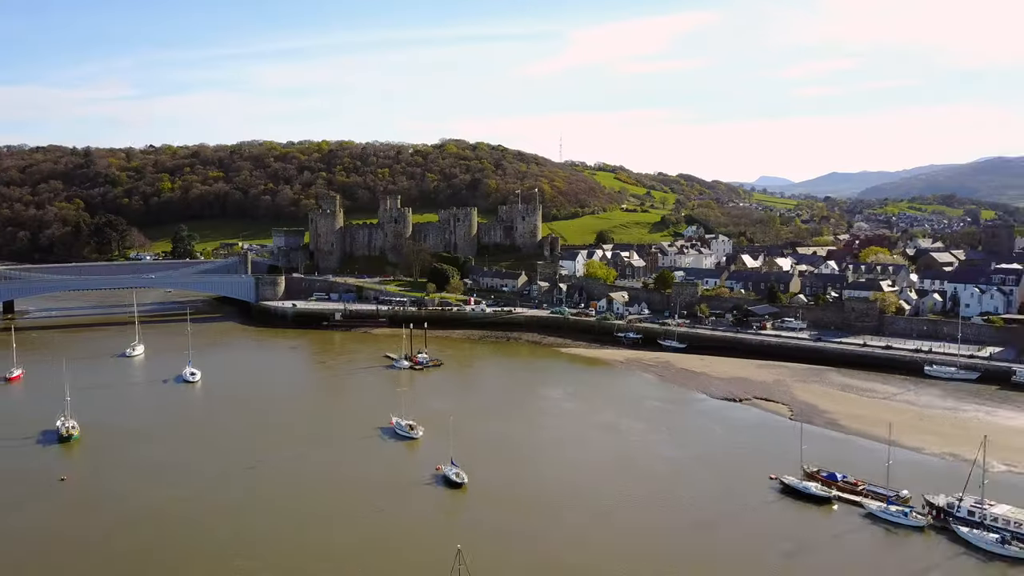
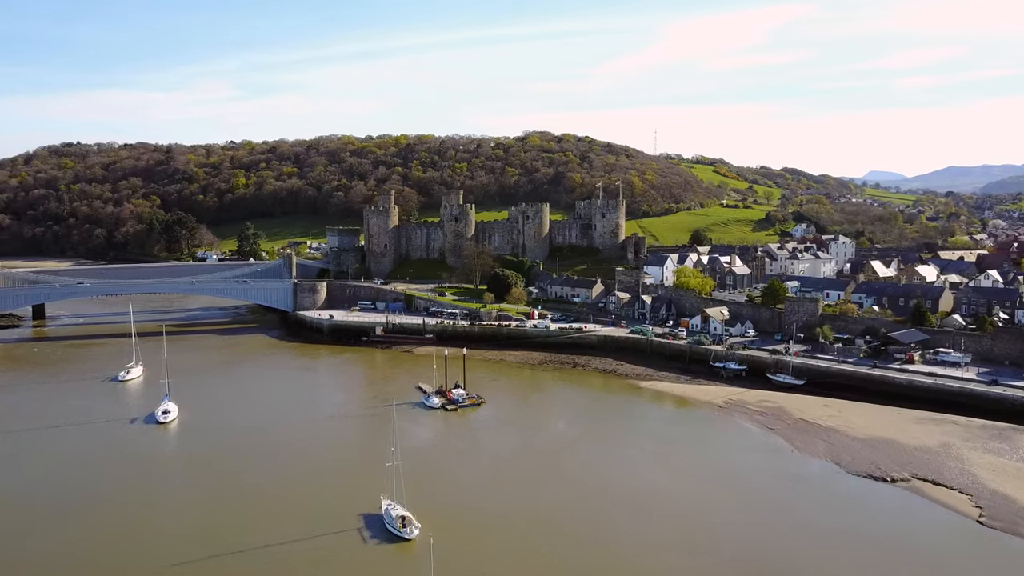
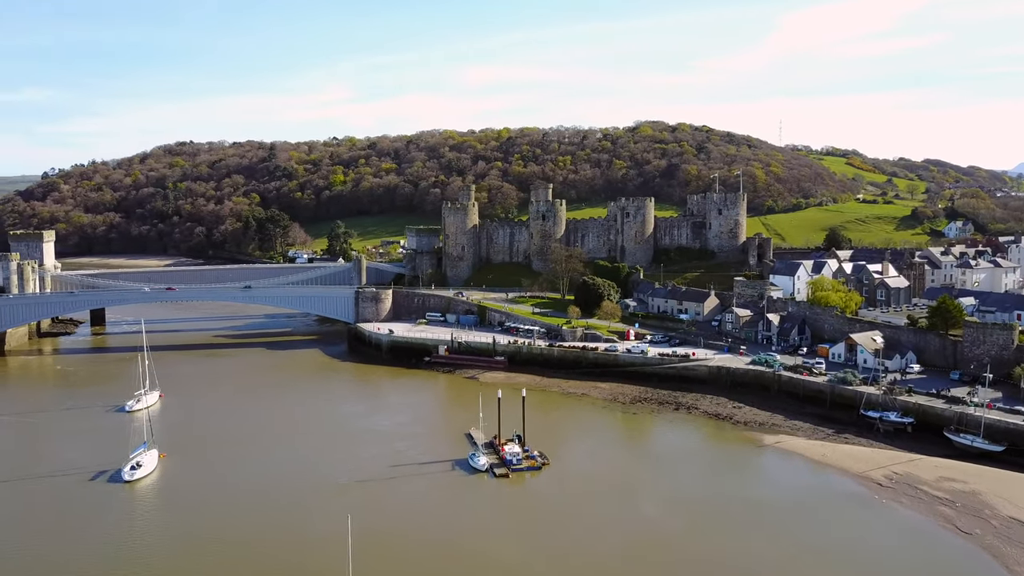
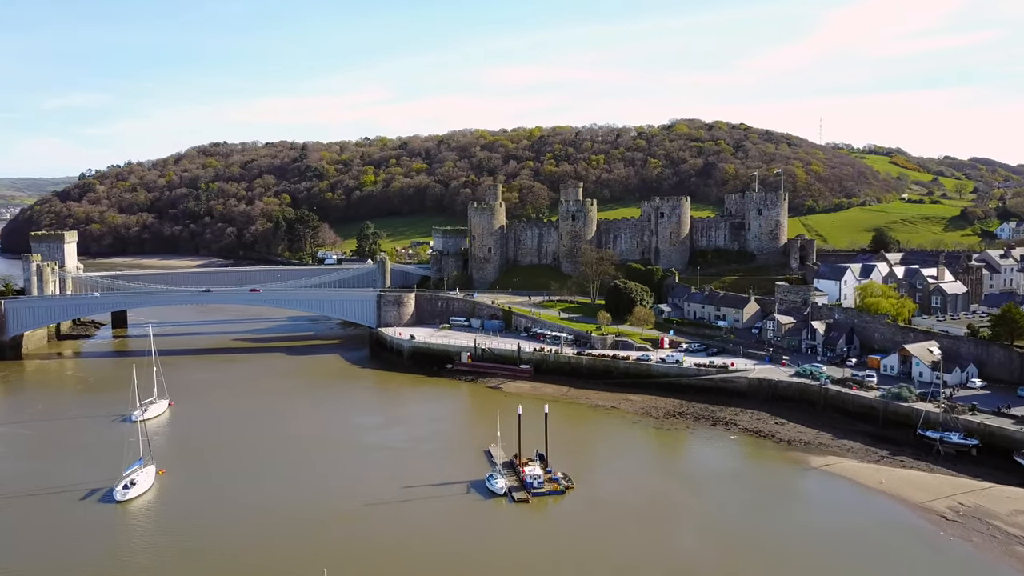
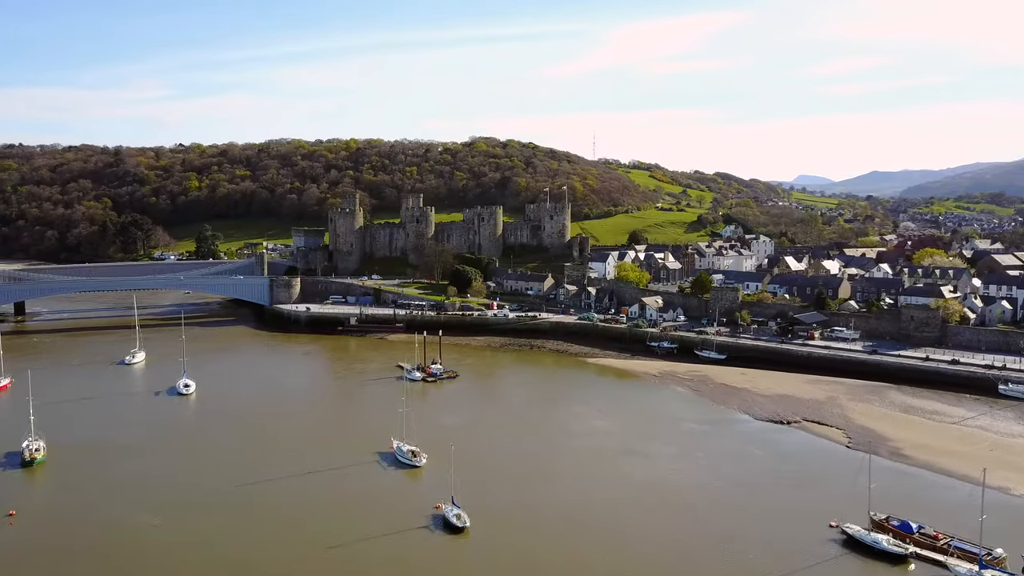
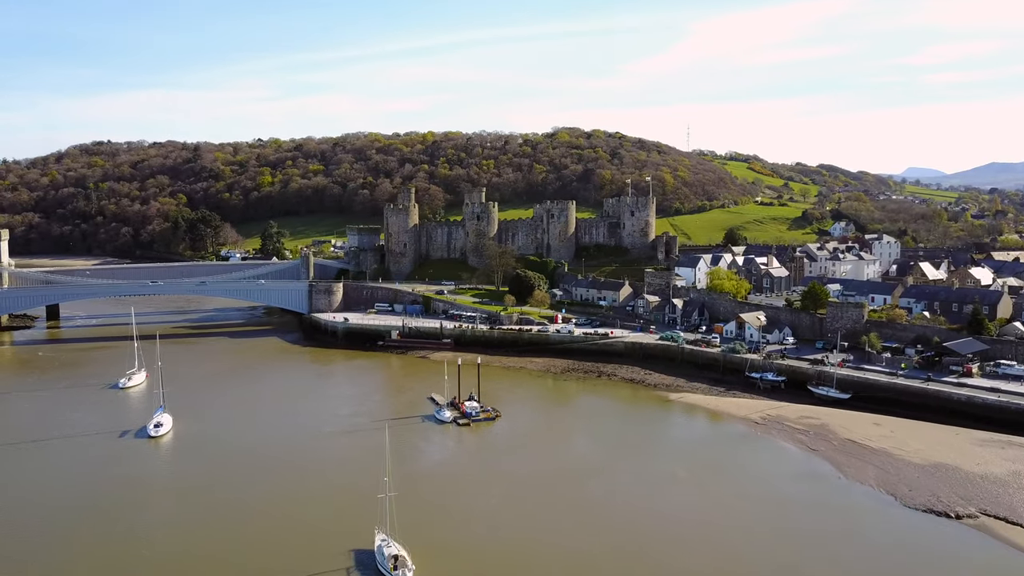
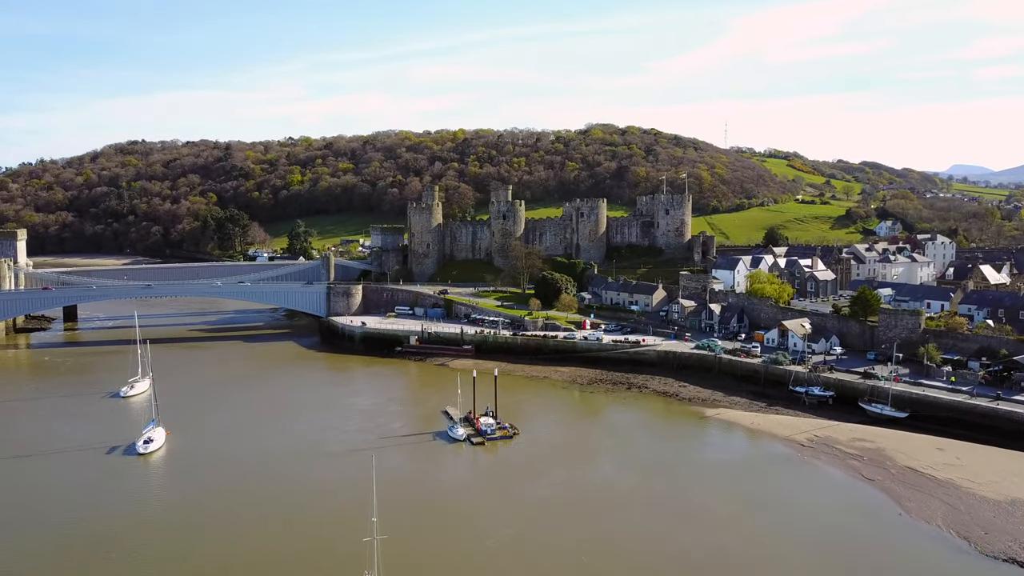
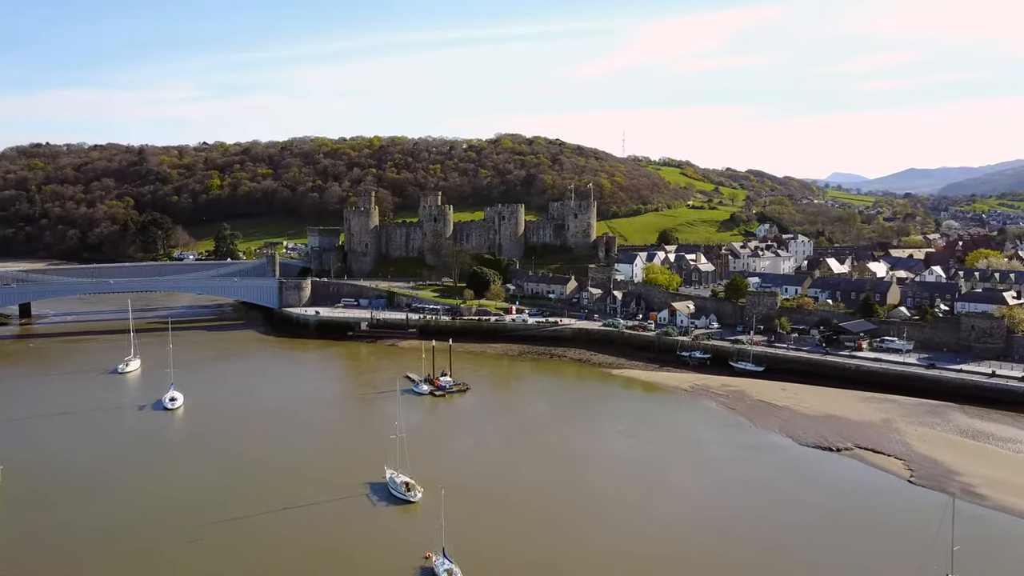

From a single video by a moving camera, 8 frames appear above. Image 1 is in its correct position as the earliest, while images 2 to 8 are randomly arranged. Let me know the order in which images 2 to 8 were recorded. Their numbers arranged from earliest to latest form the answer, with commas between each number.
5, 8, 2, 6, 7, 3, 4
